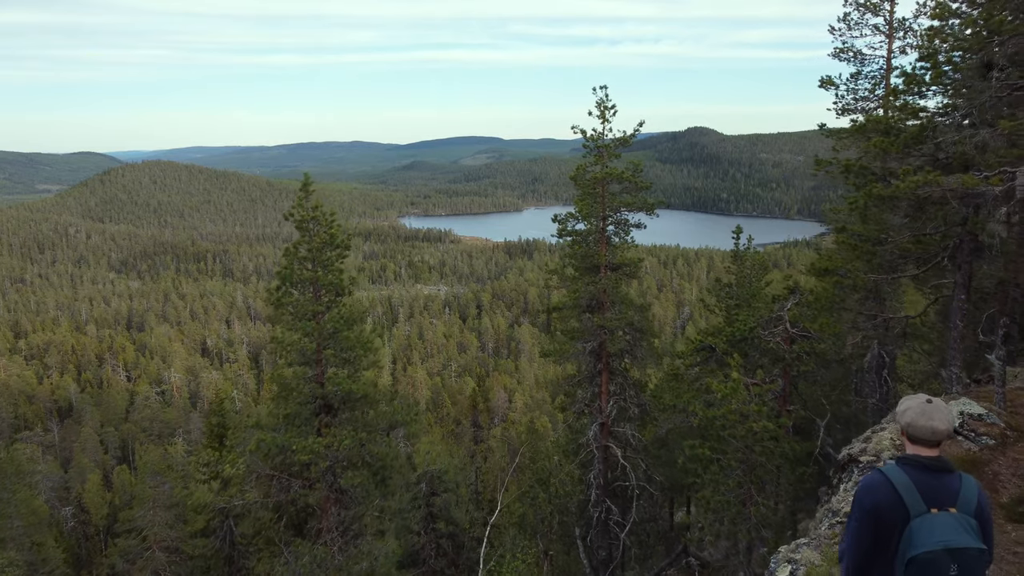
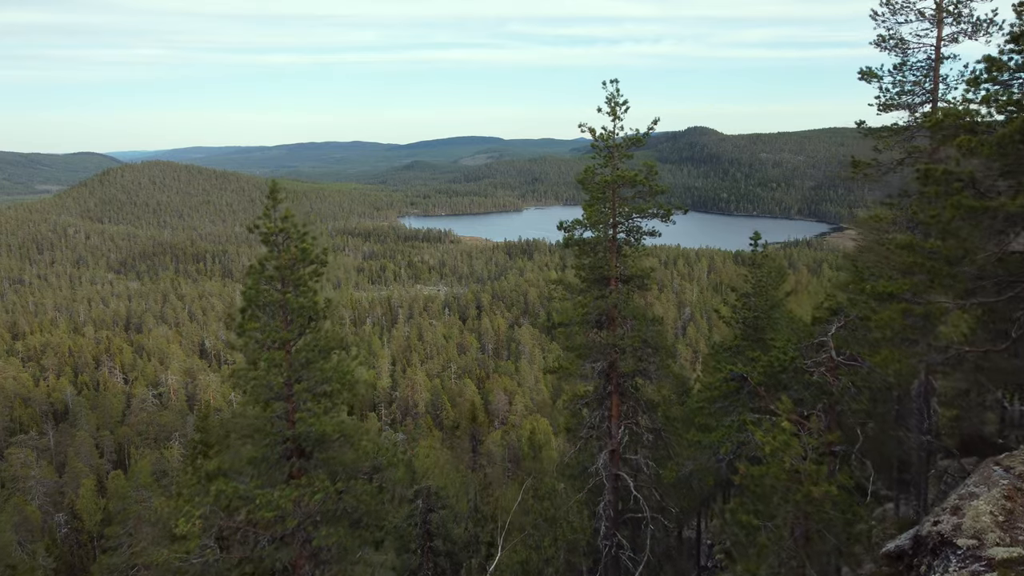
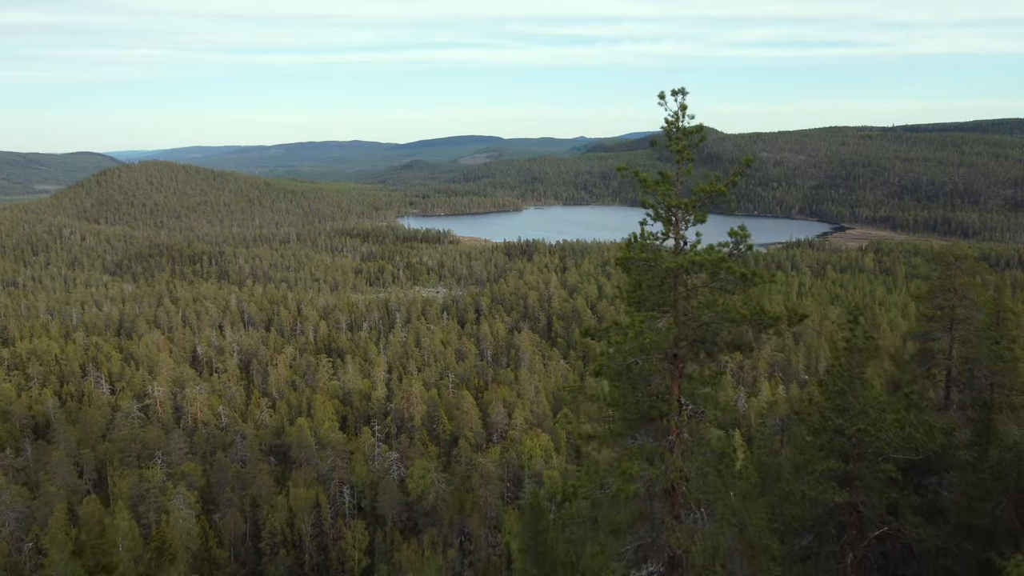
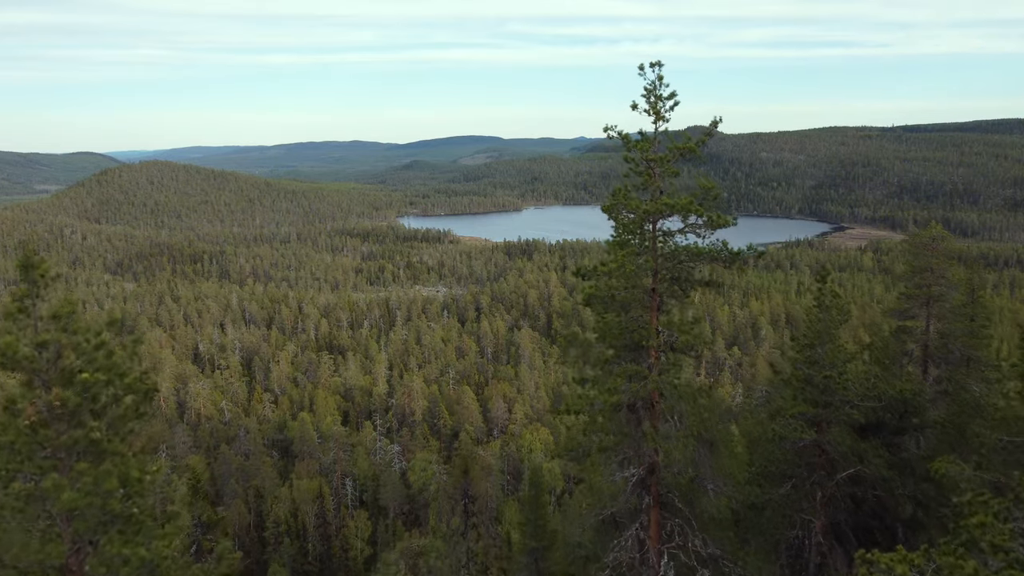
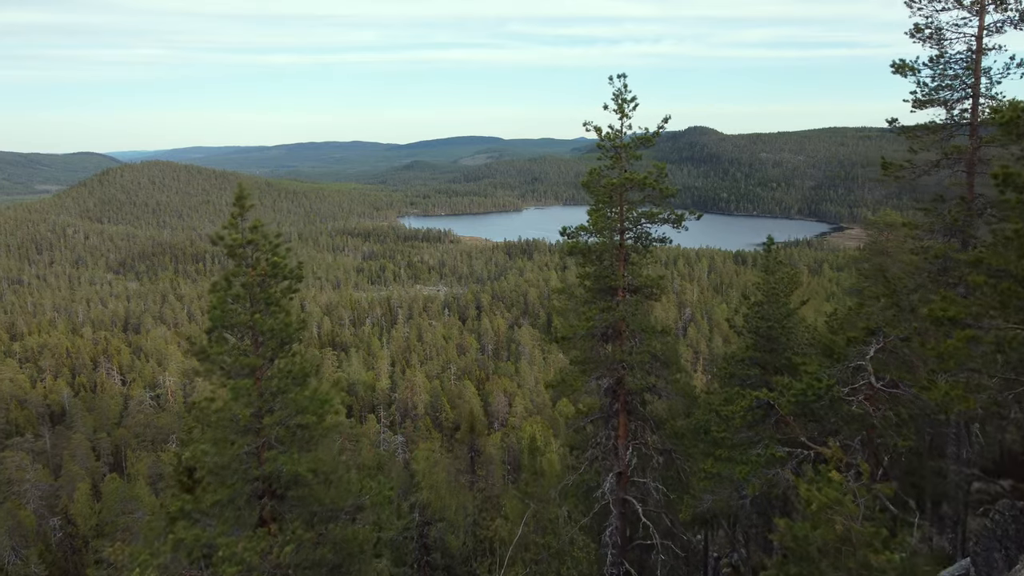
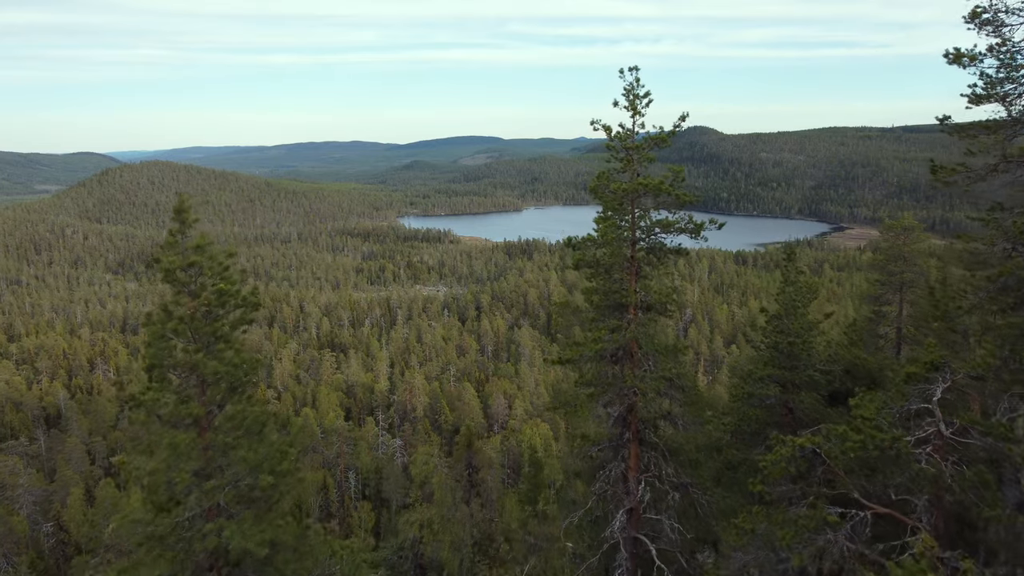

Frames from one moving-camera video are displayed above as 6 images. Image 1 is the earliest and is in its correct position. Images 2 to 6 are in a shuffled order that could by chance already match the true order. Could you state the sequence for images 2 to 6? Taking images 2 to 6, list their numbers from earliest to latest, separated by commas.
2, 5, 6, 4, 3
